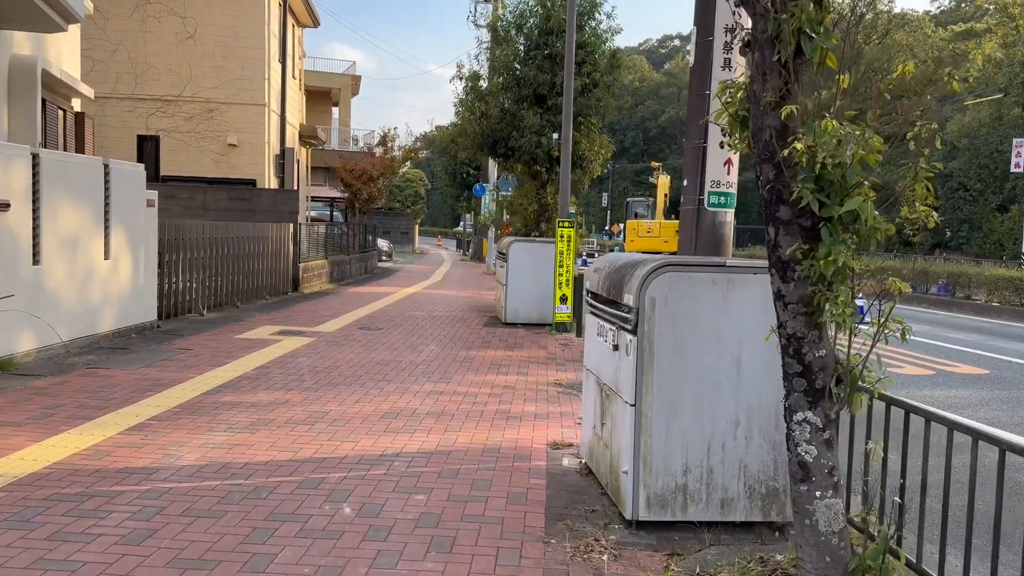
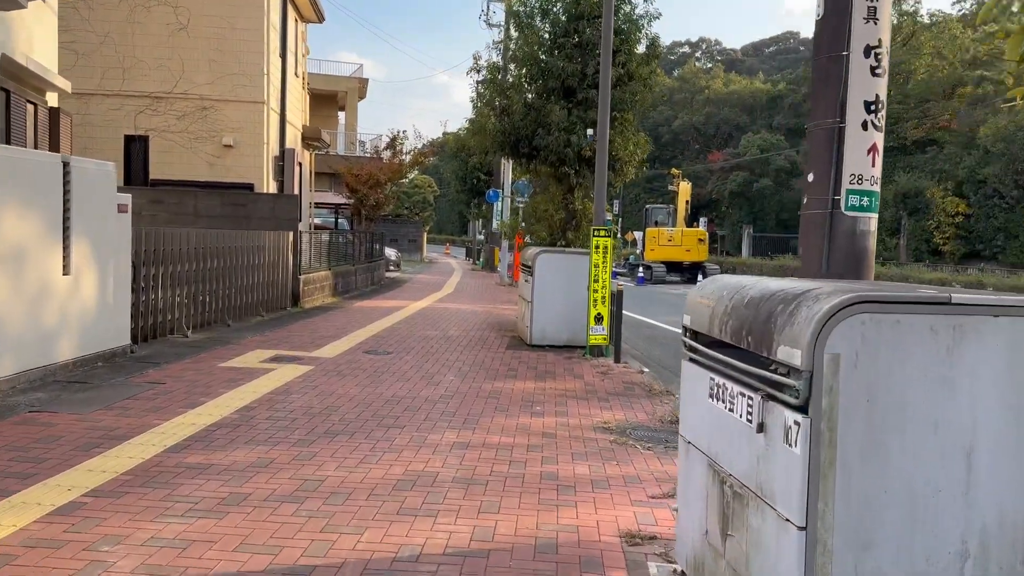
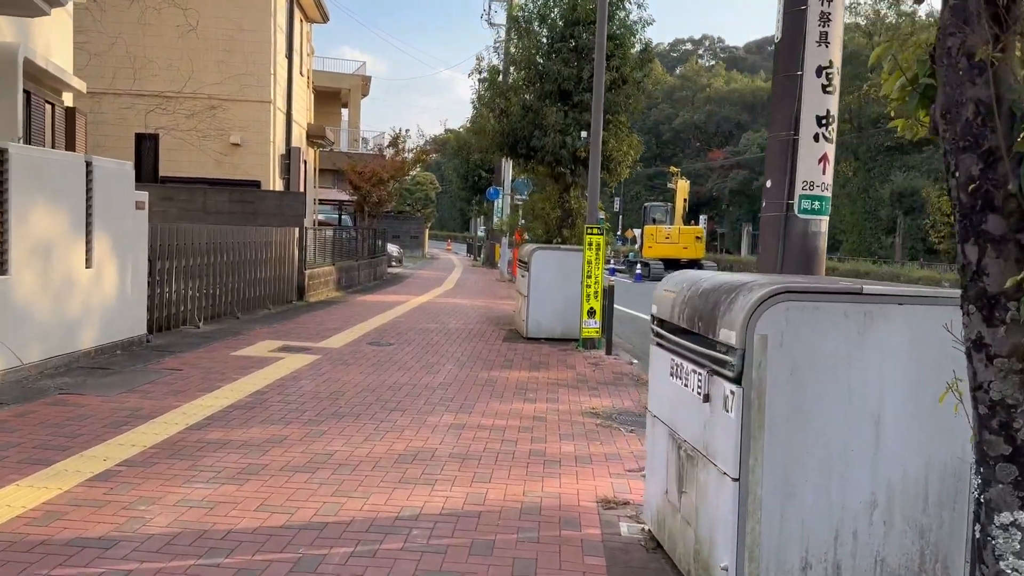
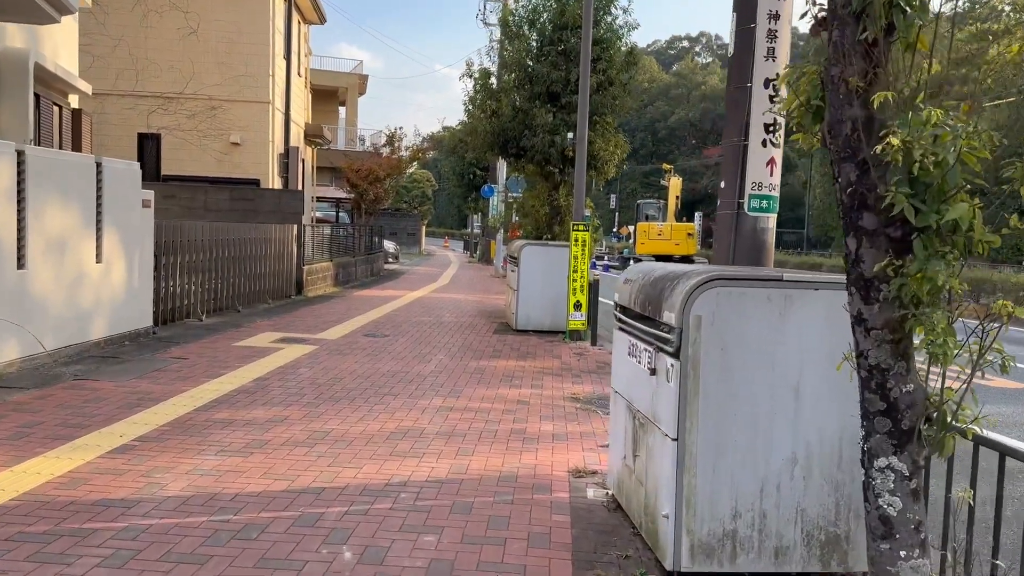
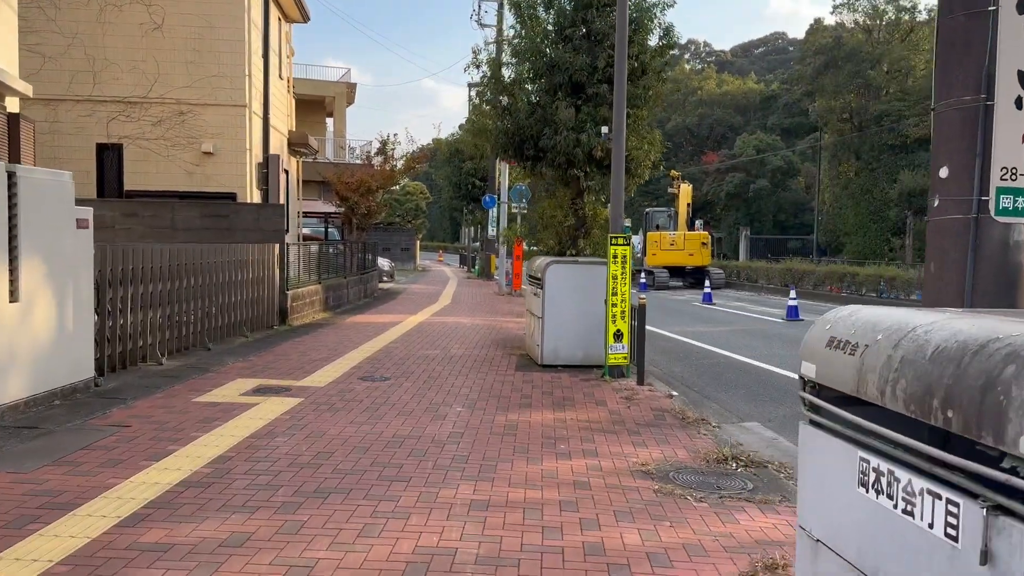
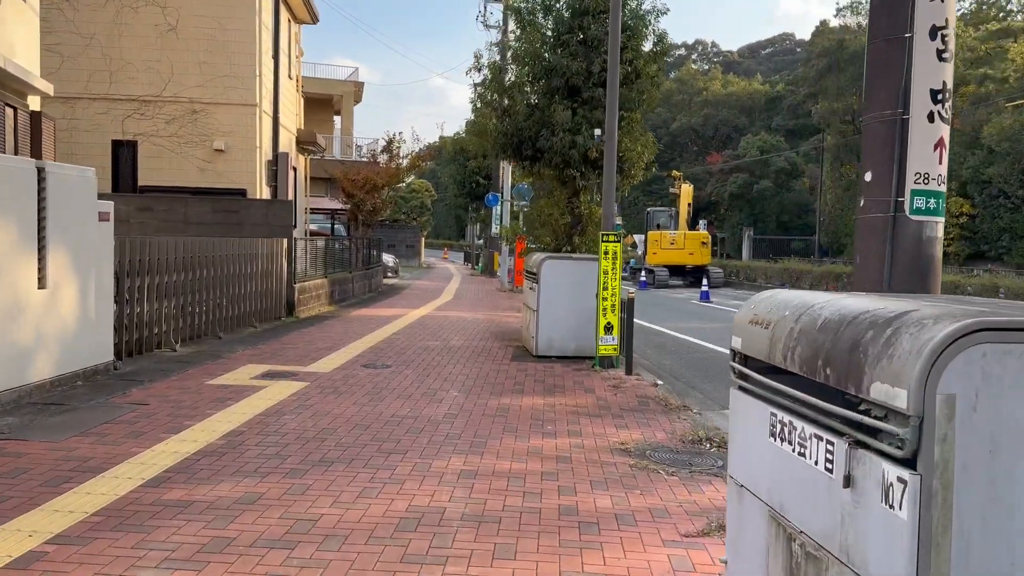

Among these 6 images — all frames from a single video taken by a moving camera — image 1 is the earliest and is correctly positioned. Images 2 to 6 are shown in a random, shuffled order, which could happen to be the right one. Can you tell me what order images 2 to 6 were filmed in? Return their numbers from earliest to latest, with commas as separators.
4, 3, 2, 6, 5
